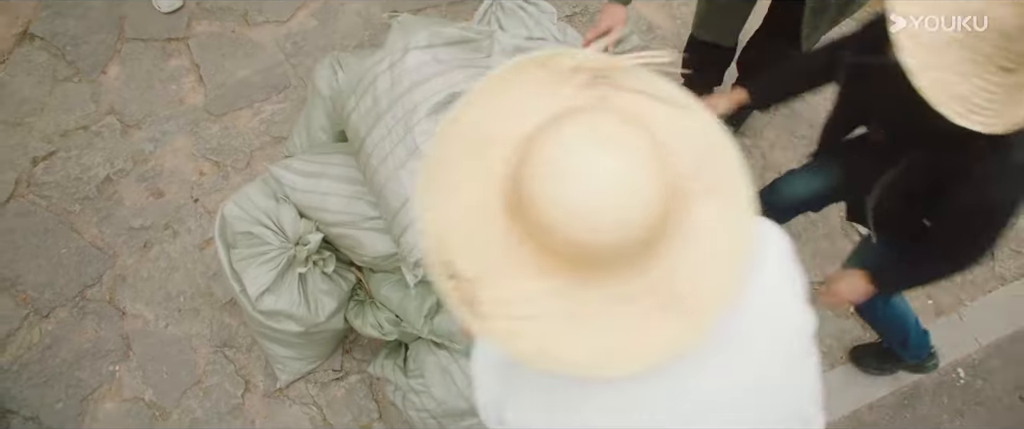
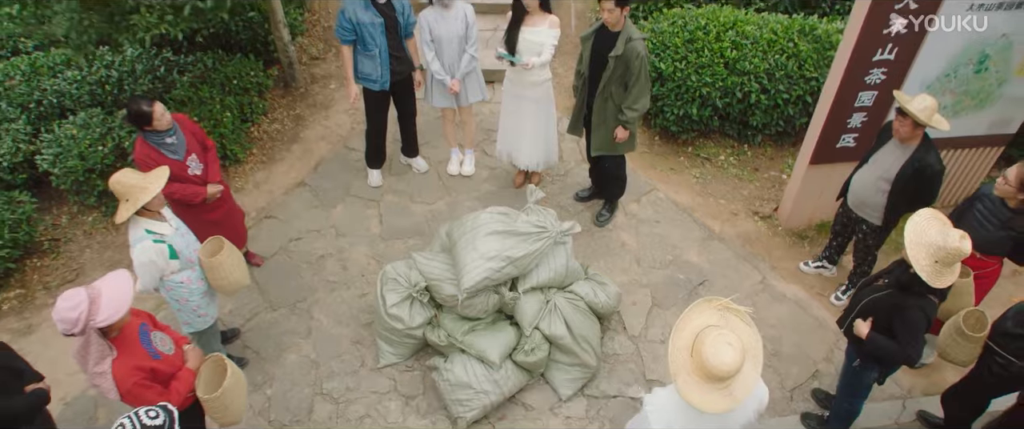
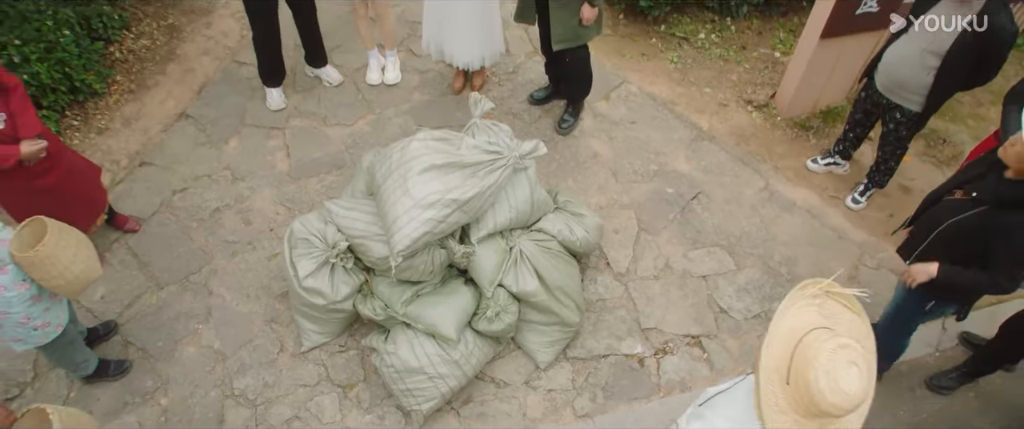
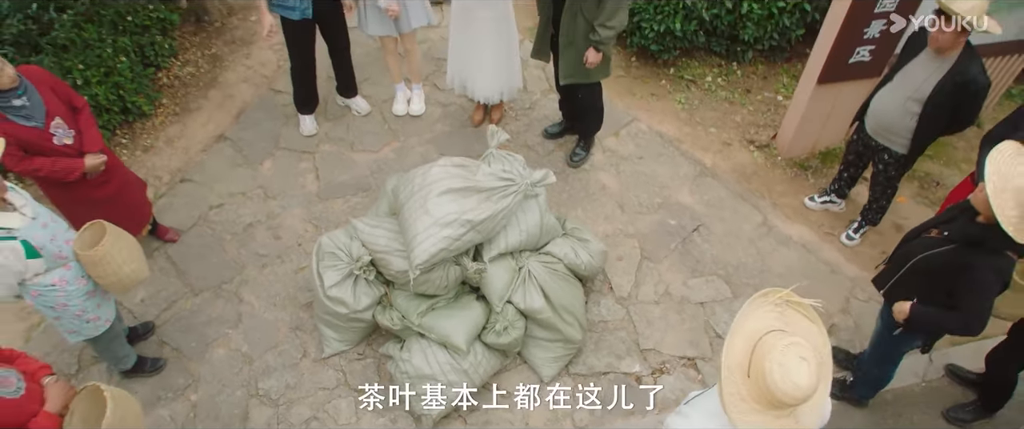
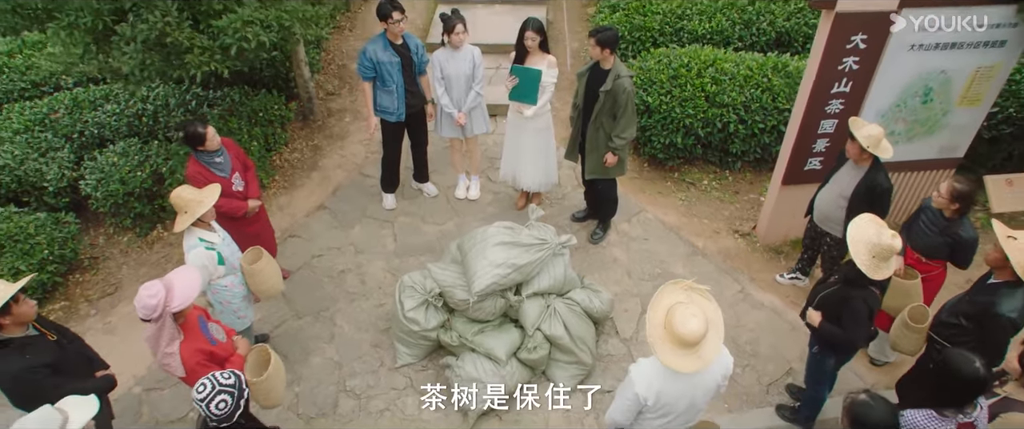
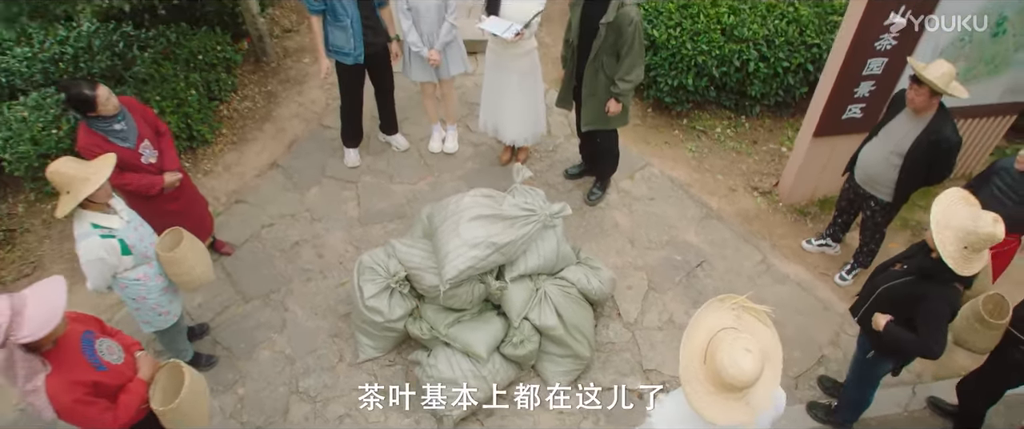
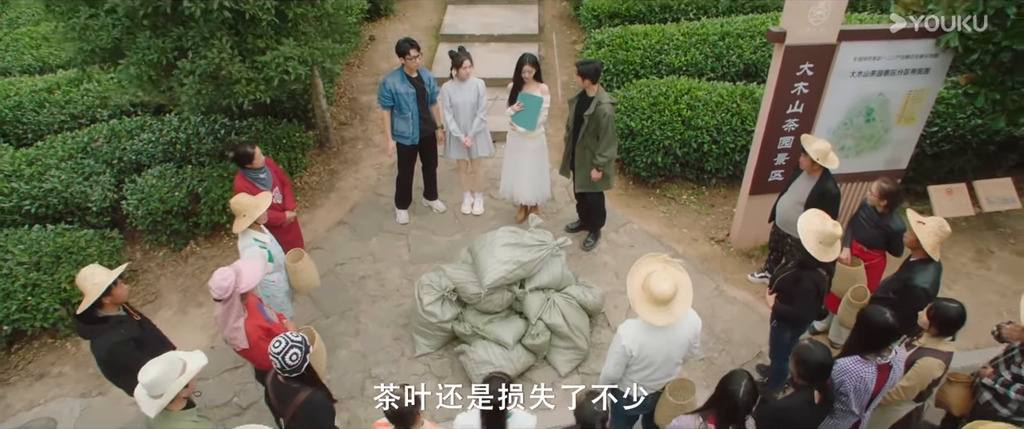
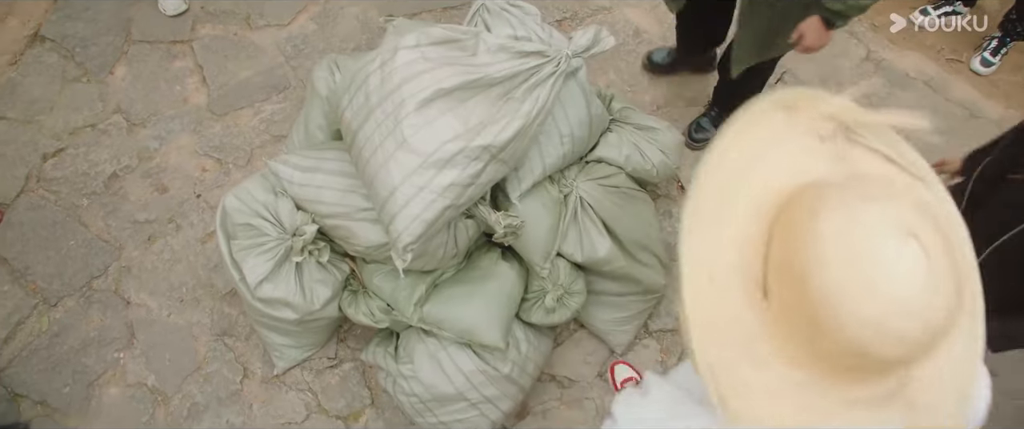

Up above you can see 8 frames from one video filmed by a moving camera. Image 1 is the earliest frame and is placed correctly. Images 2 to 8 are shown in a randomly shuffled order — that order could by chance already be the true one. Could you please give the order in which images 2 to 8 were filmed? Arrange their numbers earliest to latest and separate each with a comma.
8, 3, 4, 6, 2, 5, 7
